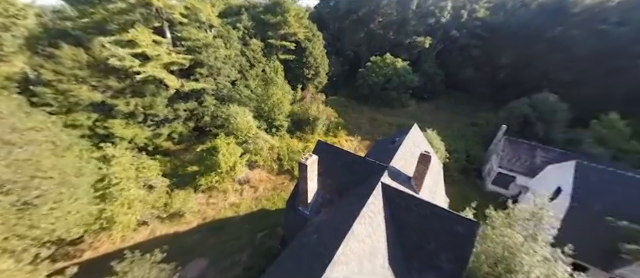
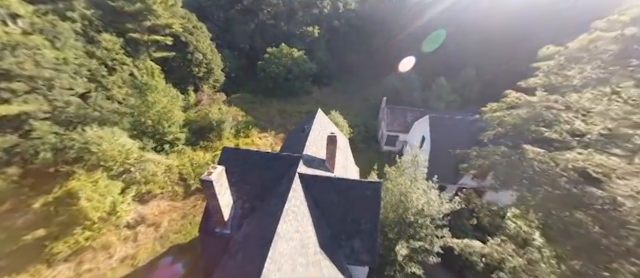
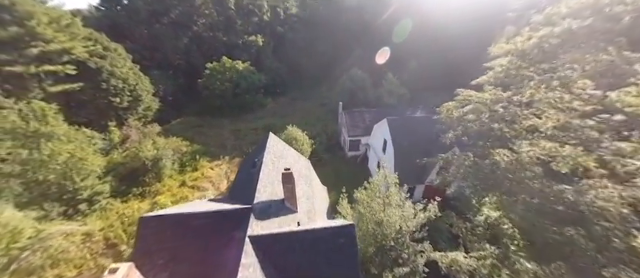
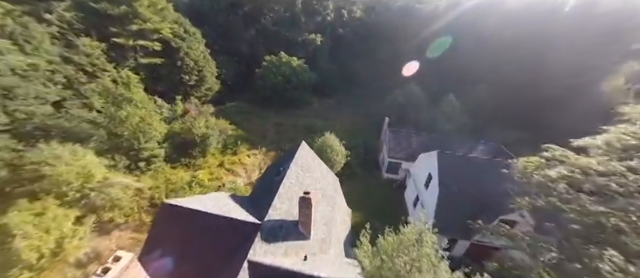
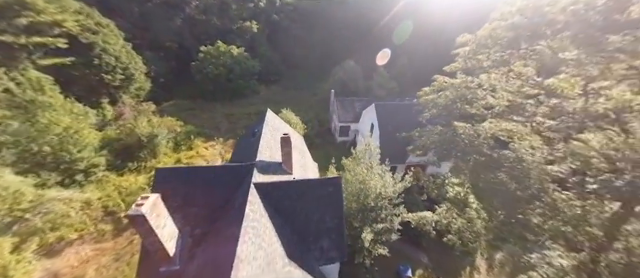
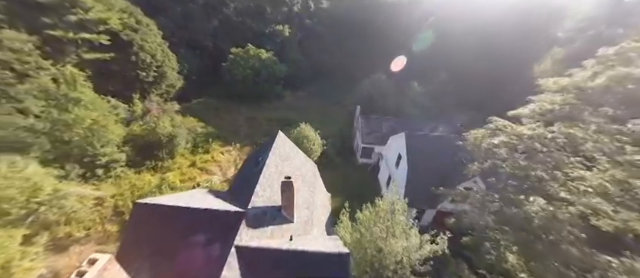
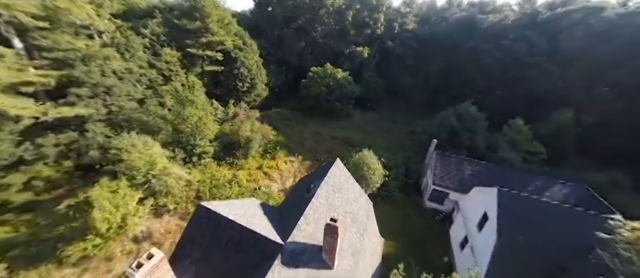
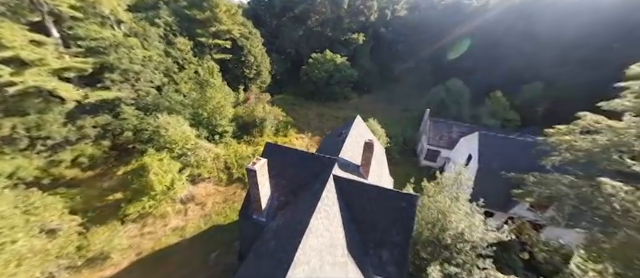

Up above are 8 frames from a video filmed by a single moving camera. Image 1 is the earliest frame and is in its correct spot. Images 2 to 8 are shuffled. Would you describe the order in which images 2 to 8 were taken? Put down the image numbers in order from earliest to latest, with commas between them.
8, 2, 5, 3, 6, 4, 7
